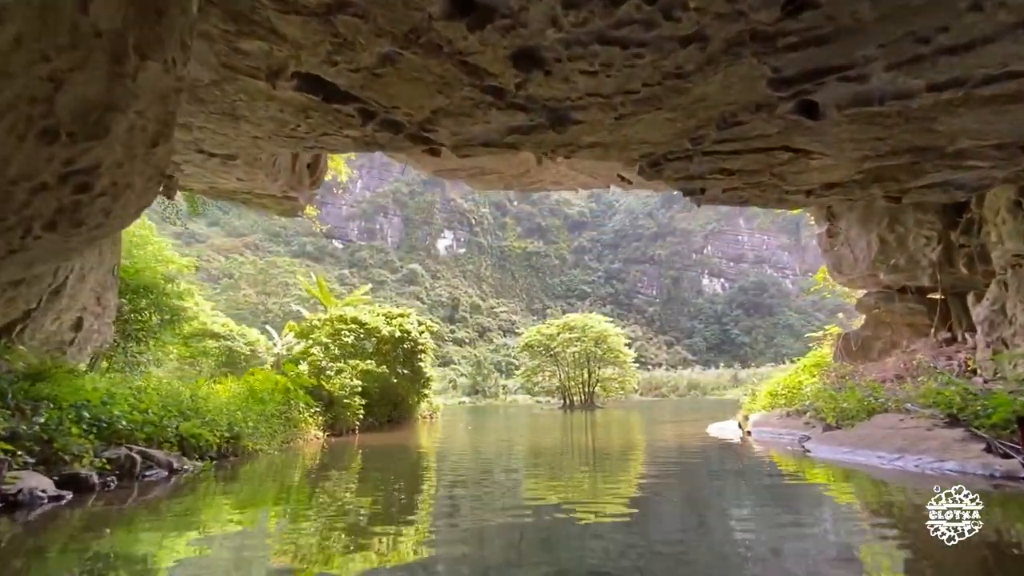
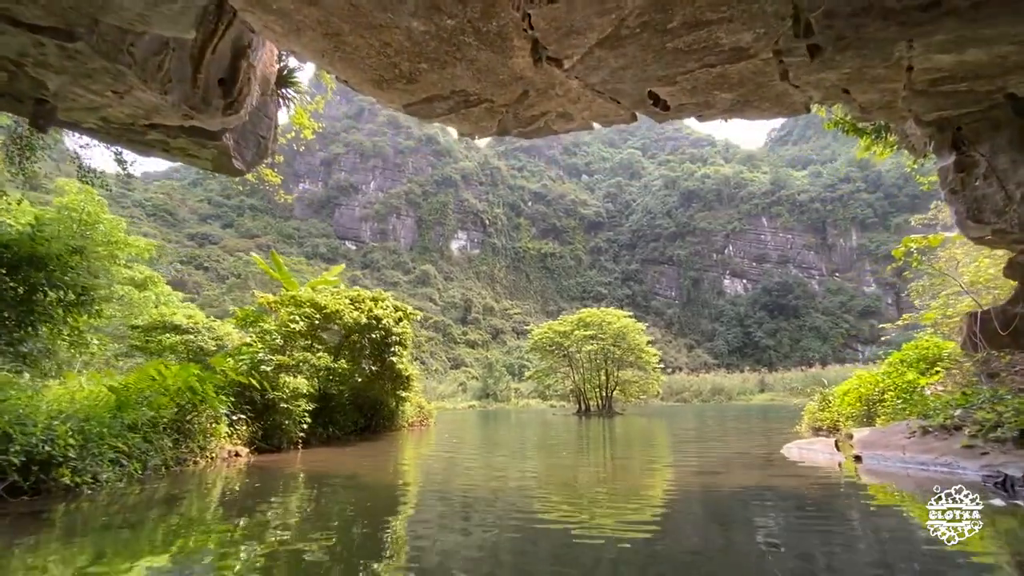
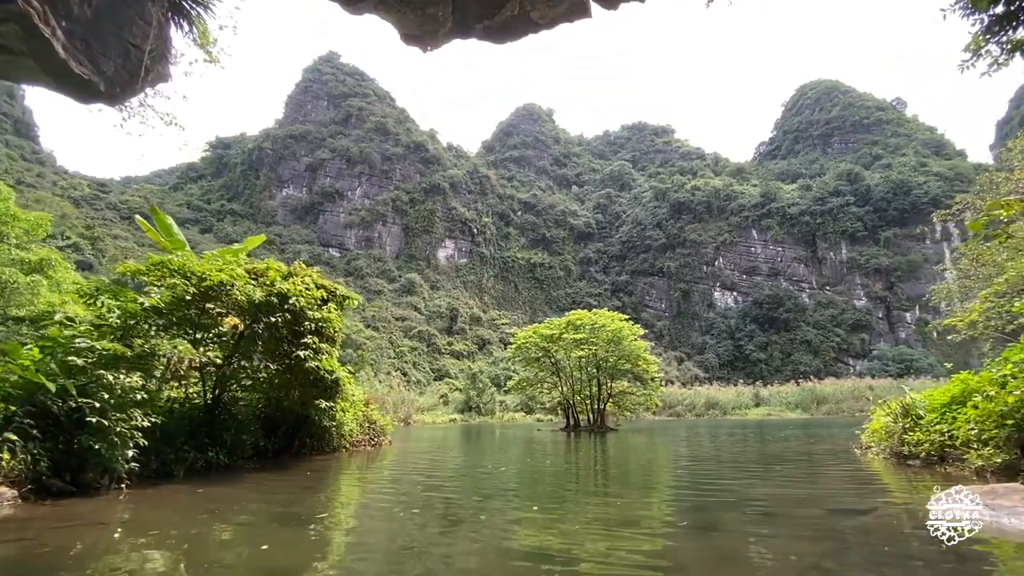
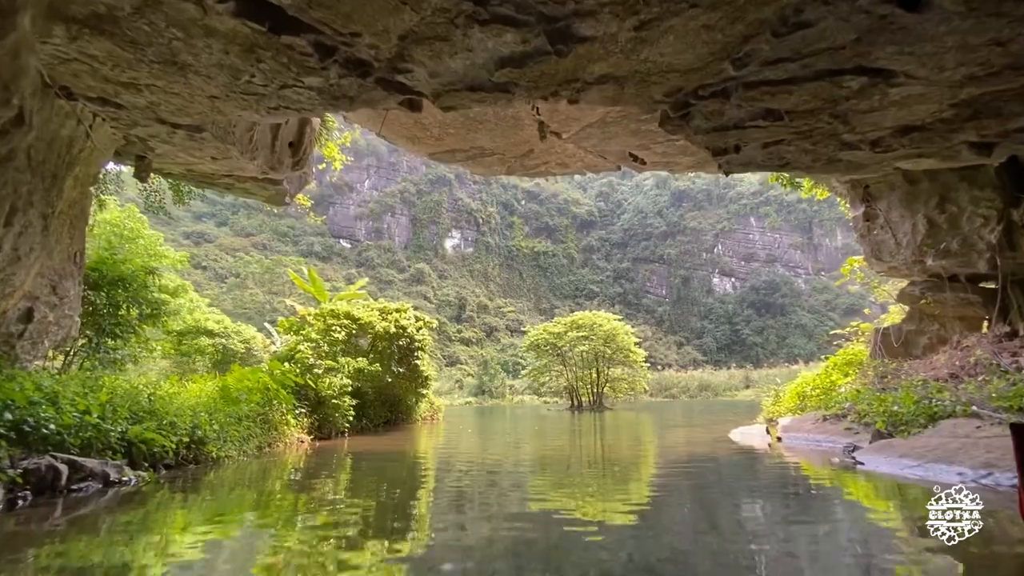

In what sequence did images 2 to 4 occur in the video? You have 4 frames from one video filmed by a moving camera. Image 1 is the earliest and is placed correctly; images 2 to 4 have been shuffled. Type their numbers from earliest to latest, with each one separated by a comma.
4, 2, 3
